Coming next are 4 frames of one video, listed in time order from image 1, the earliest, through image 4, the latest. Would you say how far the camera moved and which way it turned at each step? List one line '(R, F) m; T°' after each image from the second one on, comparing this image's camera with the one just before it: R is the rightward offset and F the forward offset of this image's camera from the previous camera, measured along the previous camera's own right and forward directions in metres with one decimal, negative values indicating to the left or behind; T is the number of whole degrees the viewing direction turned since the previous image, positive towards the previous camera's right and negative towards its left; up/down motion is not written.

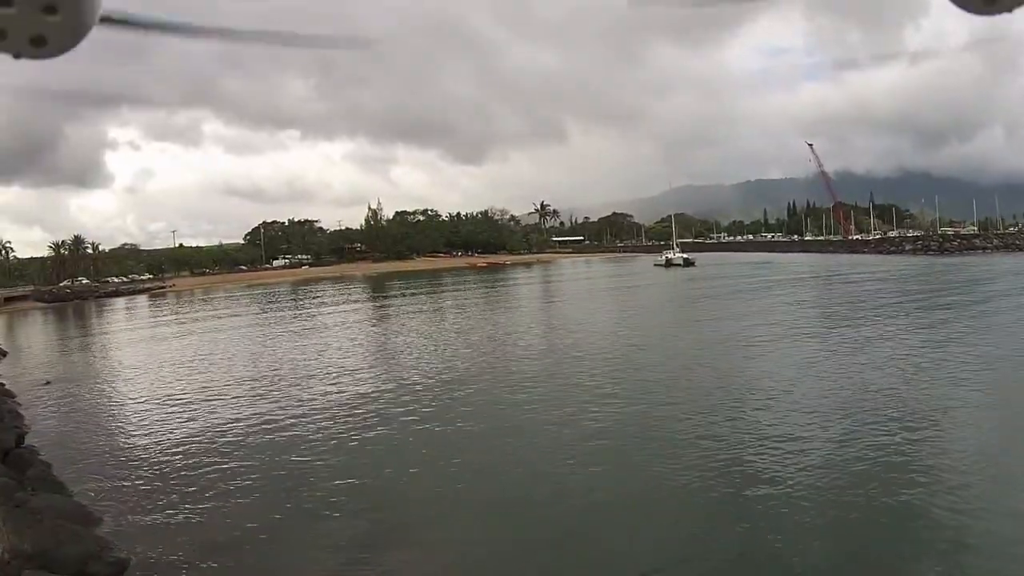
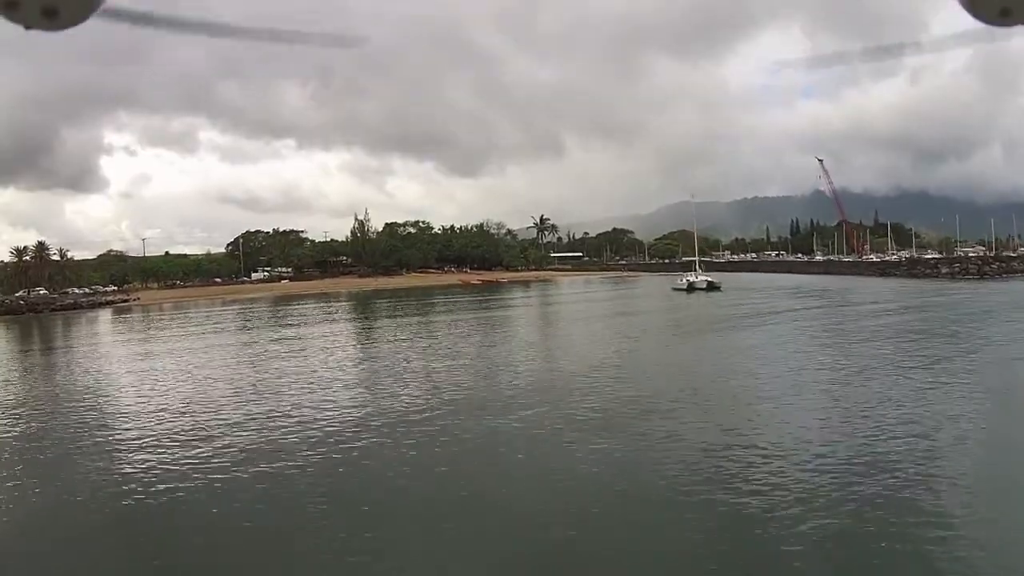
(+0.1, +1.6) m; 0°
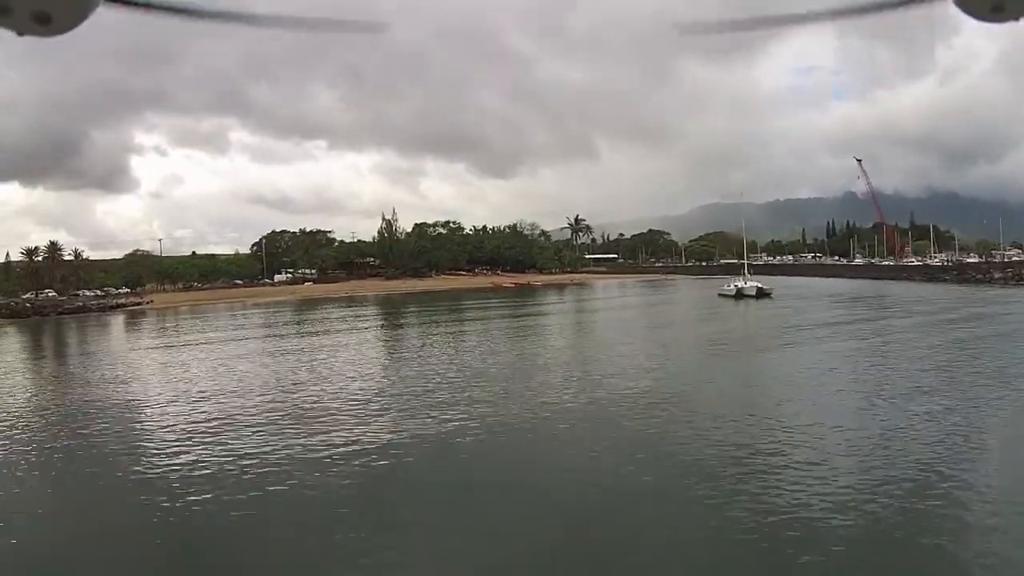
(-0.3, +1.6) m; -2°
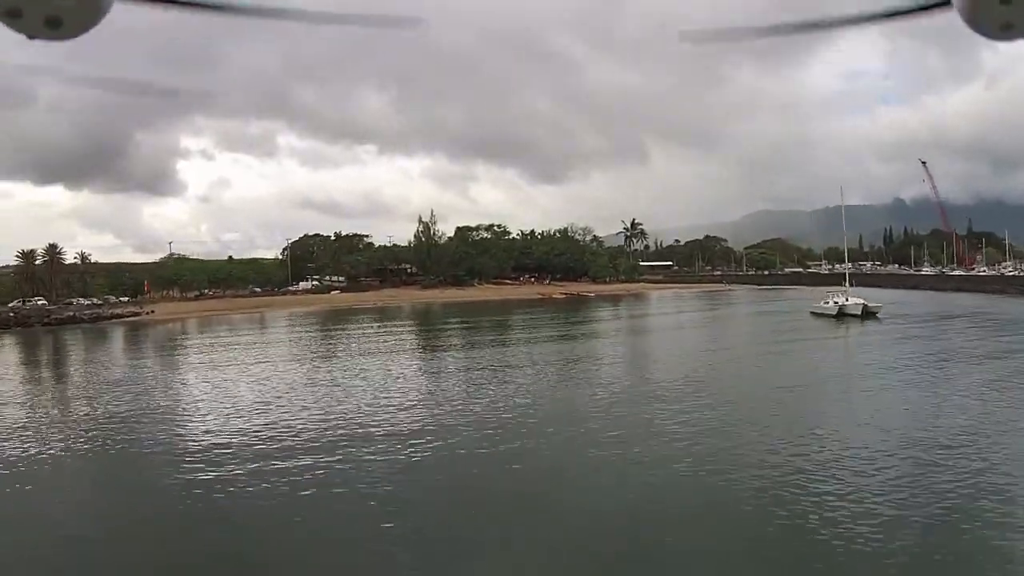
(-0.3, +2.8) m; -3°
